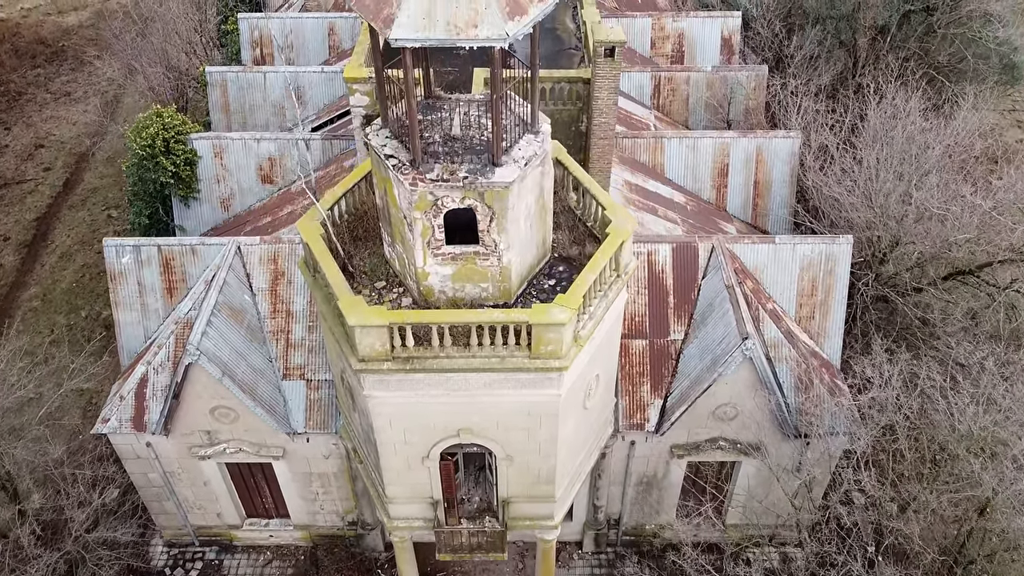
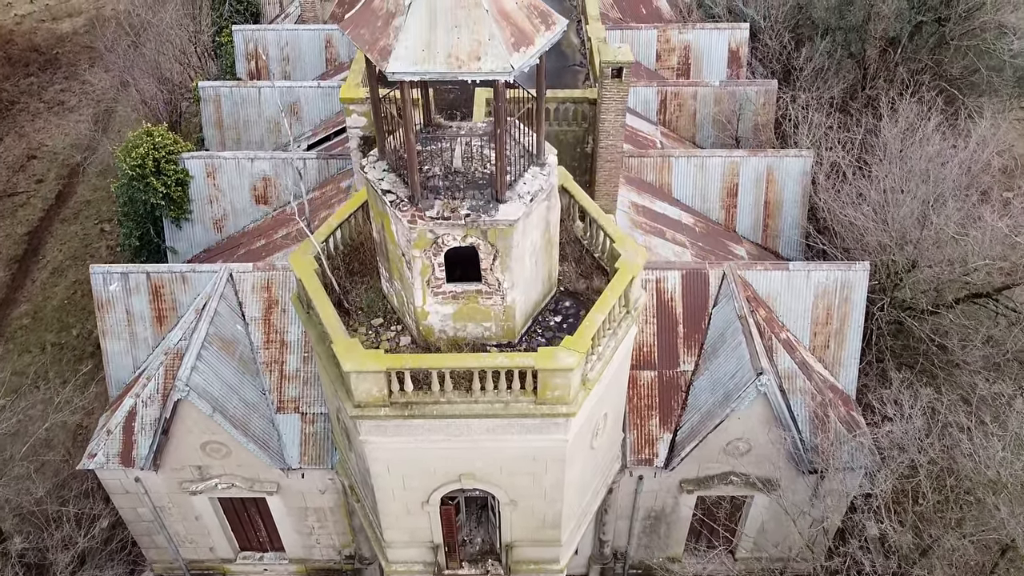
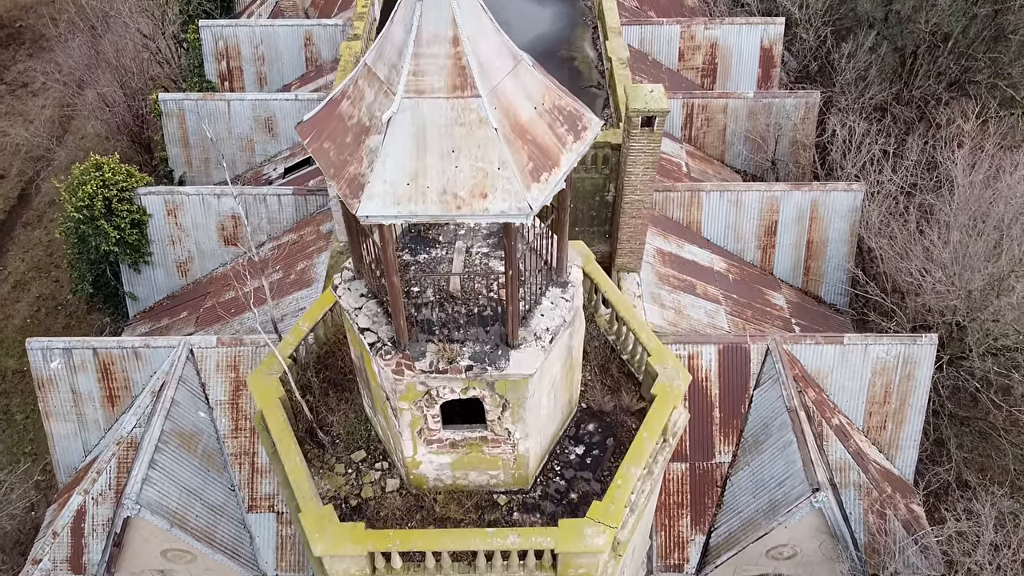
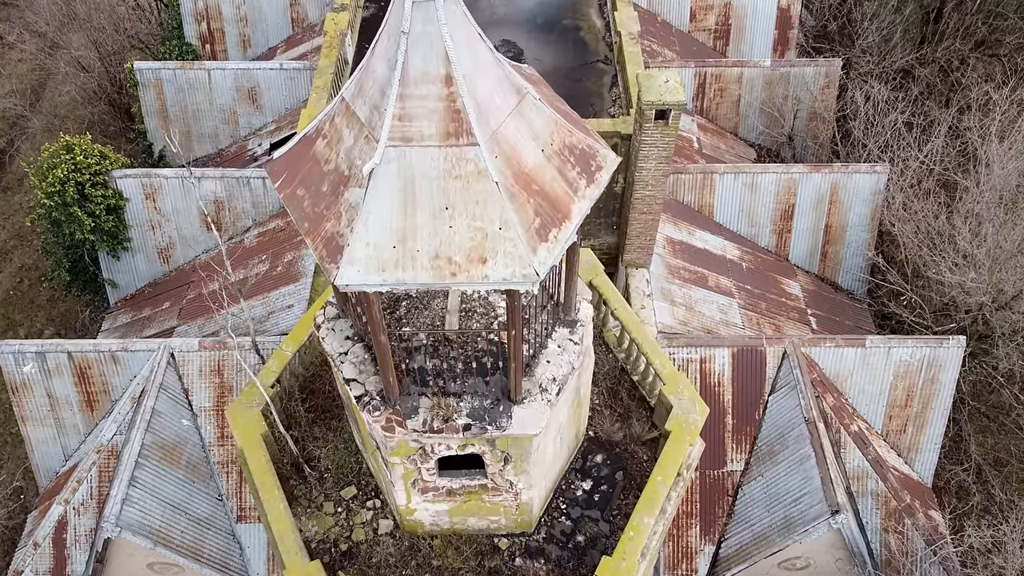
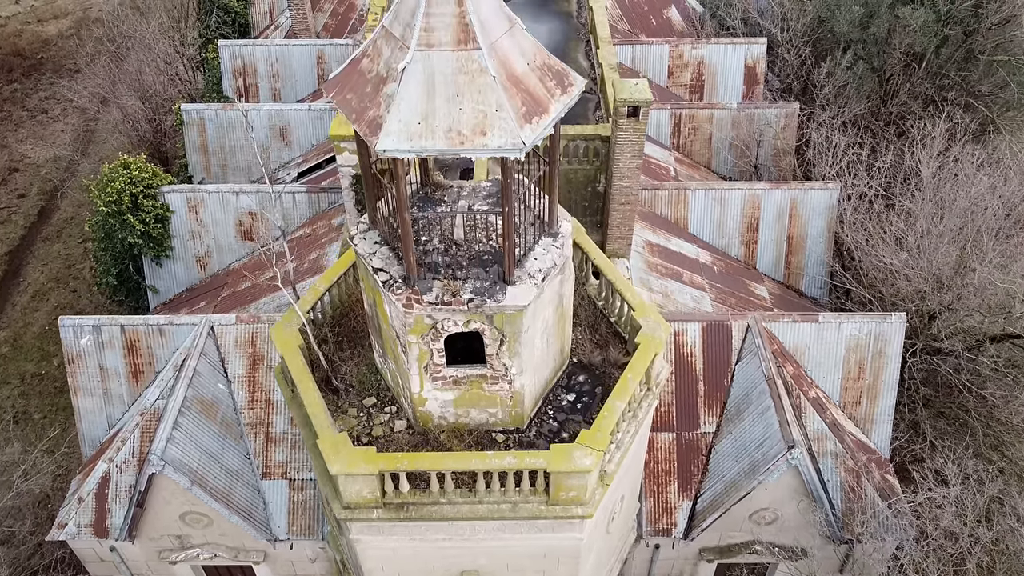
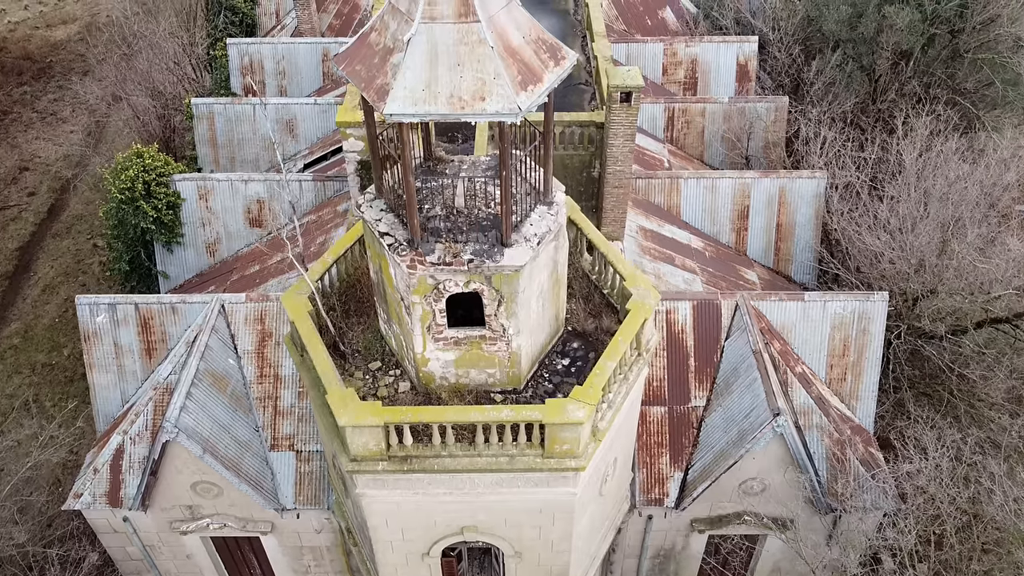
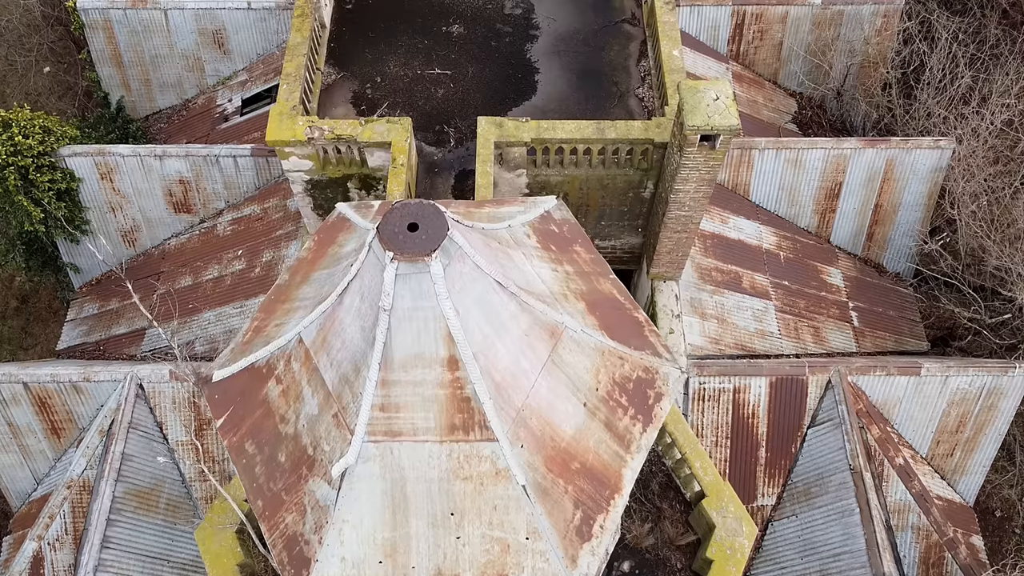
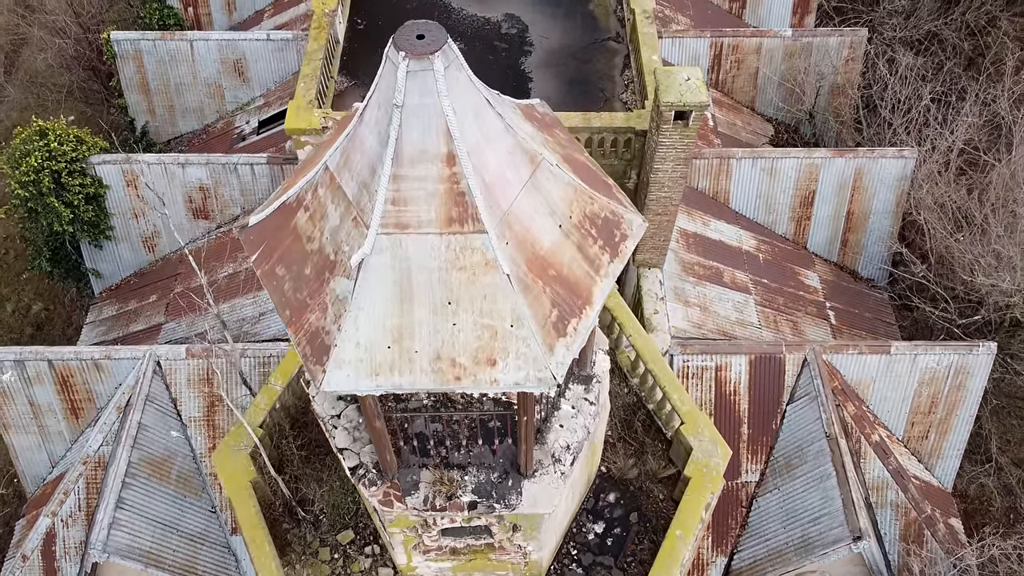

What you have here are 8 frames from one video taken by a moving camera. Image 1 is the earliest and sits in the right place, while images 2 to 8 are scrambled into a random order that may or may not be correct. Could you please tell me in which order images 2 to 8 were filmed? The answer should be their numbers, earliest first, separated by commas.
2, 6, 5, 3, 4, 8, 7
